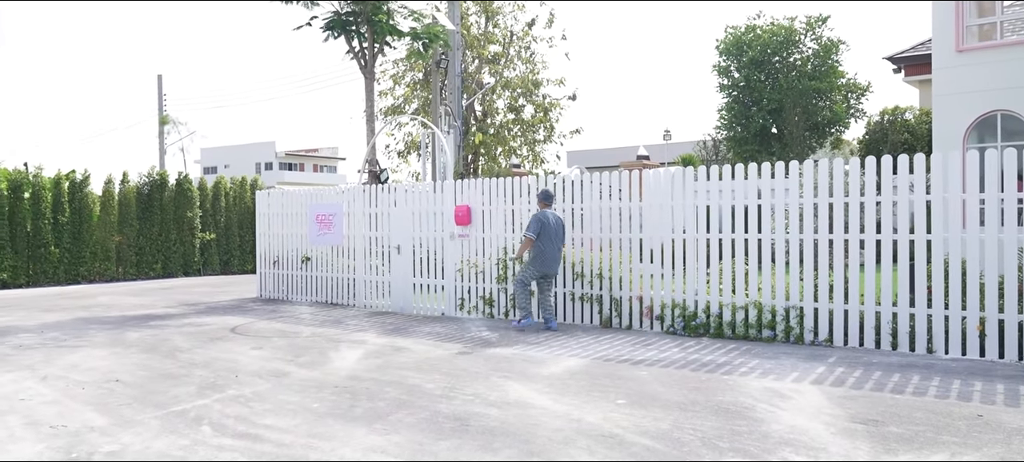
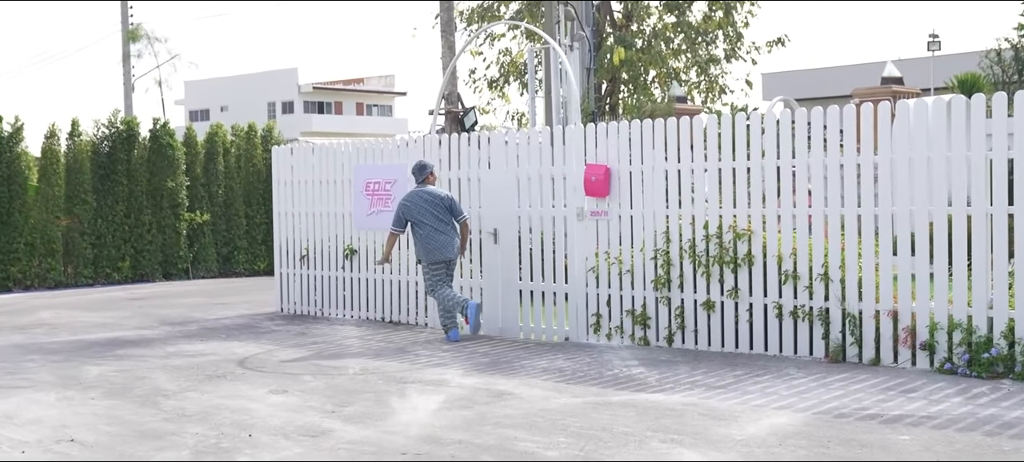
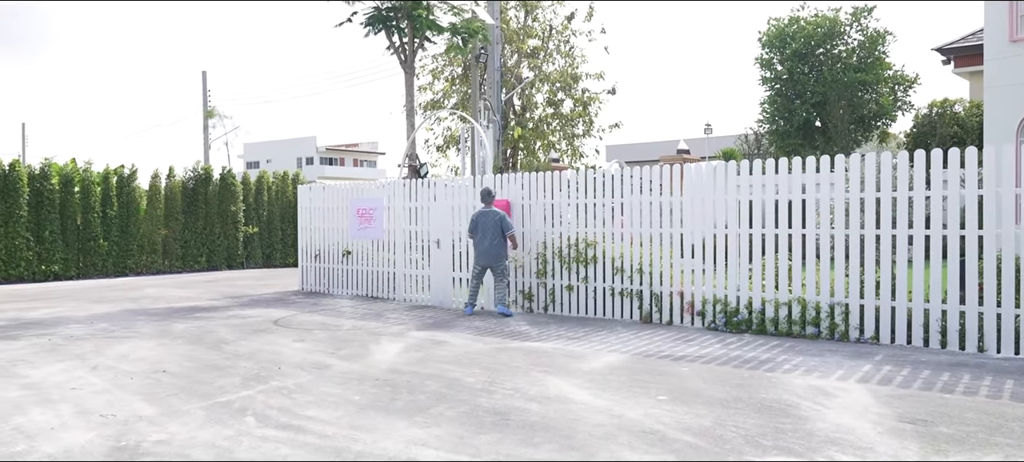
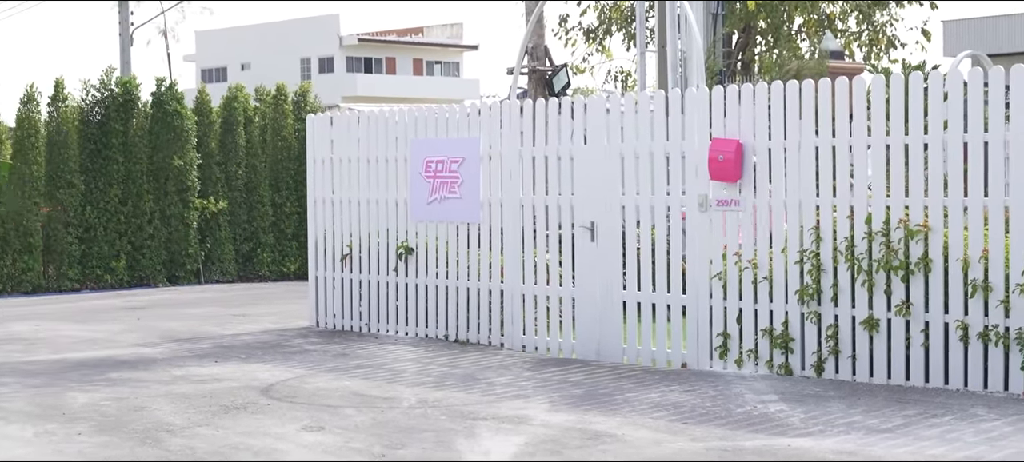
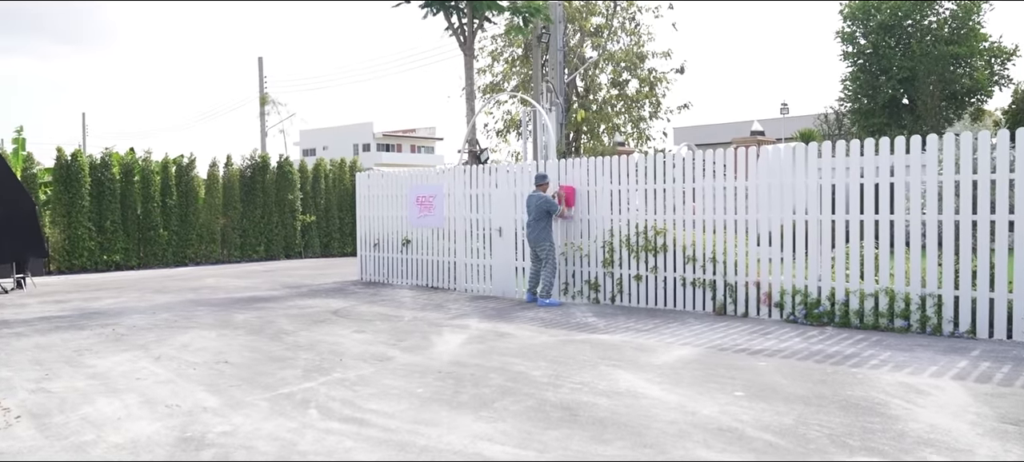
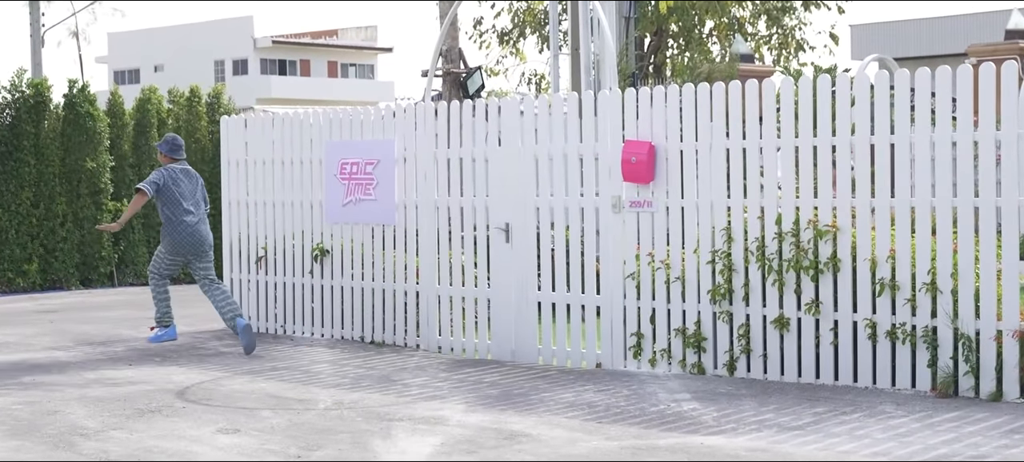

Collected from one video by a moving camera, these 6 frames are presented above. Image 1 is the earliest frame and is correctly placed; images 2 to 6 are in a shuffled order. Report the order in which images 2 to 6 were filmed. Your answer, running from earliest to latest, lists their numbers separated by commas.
3, 5, 2, 6, 4
